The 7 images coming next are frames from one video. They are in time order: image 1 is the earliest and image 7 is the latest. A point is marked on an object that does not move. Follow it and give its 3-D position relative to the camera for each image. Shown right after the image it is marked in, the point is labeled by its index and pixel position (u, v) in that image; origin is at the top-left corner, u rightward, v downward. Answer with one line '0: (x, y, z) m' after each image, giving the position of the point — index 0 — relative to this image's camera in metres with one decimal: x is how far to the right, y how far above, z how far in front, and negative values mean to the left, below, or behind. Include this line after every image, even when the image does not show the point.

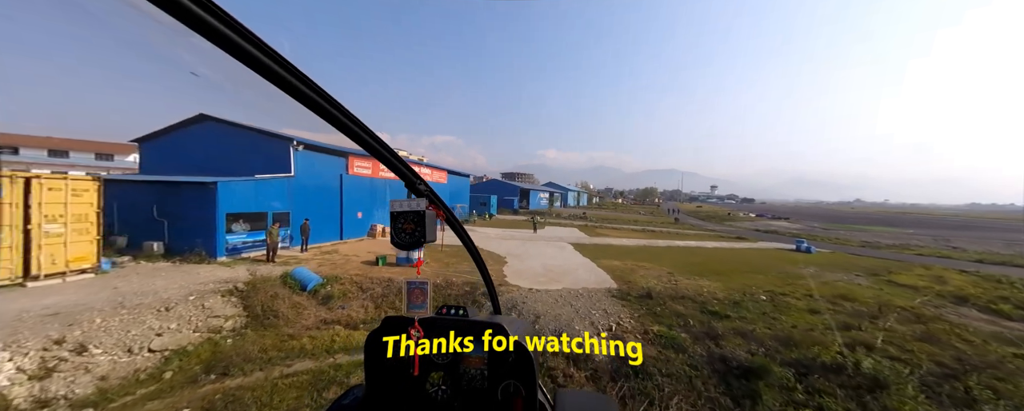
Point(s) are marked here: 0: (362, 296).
0: (-3.5, -2.1, +7.4) m
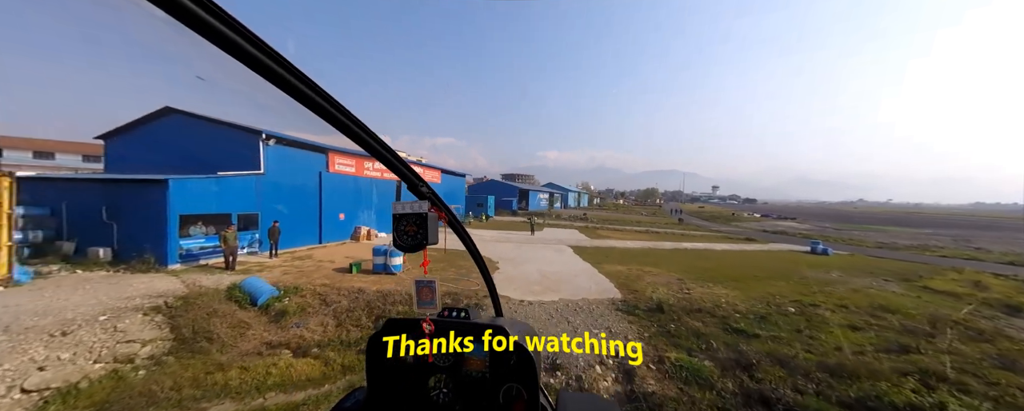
0: (-3.8, -2.1, +6.3) m
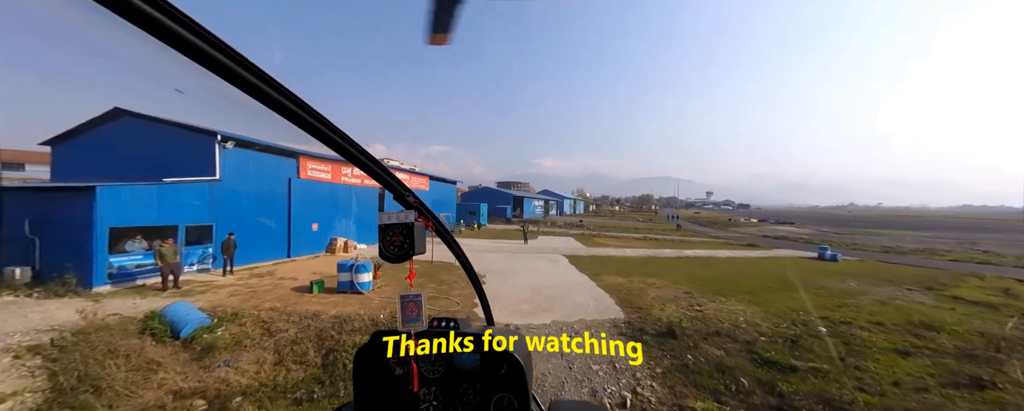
0: (-4.1, -2.2, +5.1) m
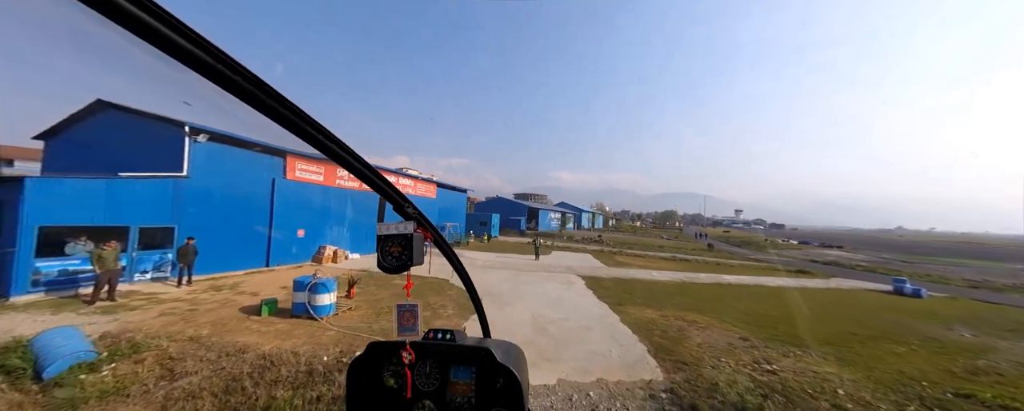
0: (-4.2, -2.2, +3.7) m
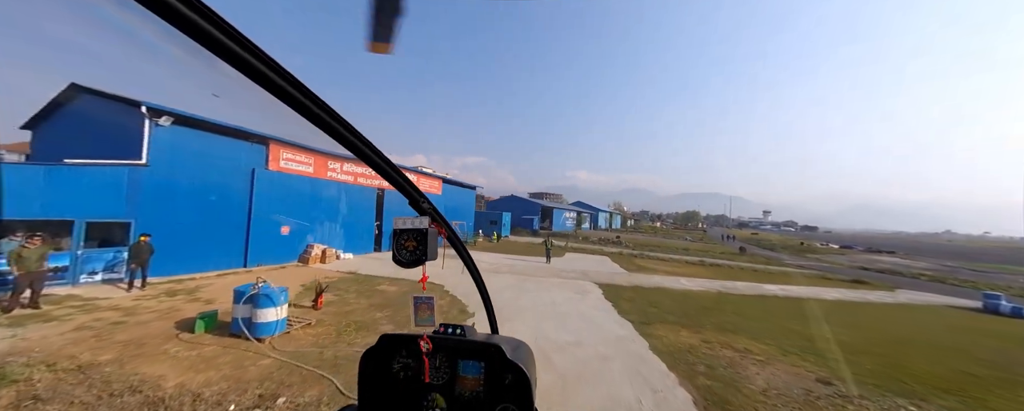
0: (-4.4, -2.1, +2.6) m
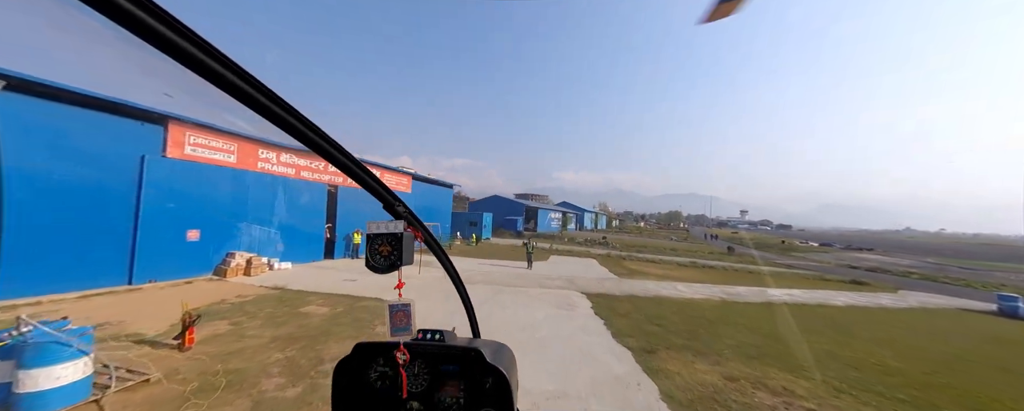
0: (-4.8, -2.0, +0.7) m
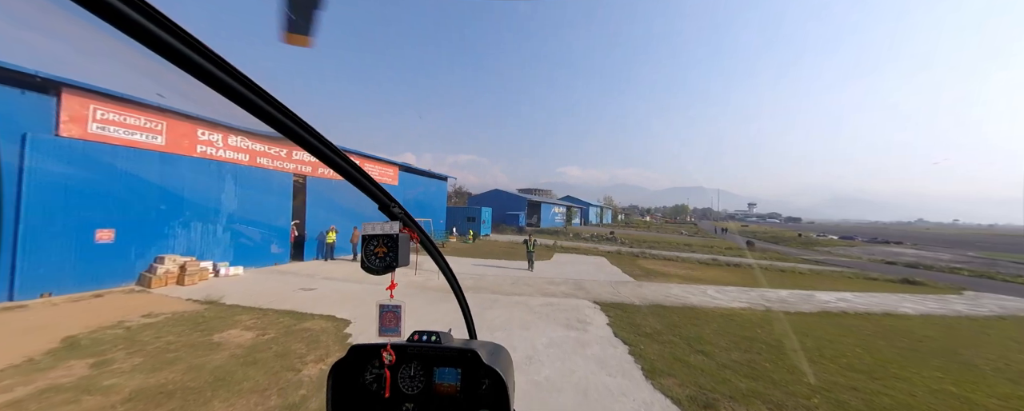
0: (-5.0, -1.9, -0.8) m
